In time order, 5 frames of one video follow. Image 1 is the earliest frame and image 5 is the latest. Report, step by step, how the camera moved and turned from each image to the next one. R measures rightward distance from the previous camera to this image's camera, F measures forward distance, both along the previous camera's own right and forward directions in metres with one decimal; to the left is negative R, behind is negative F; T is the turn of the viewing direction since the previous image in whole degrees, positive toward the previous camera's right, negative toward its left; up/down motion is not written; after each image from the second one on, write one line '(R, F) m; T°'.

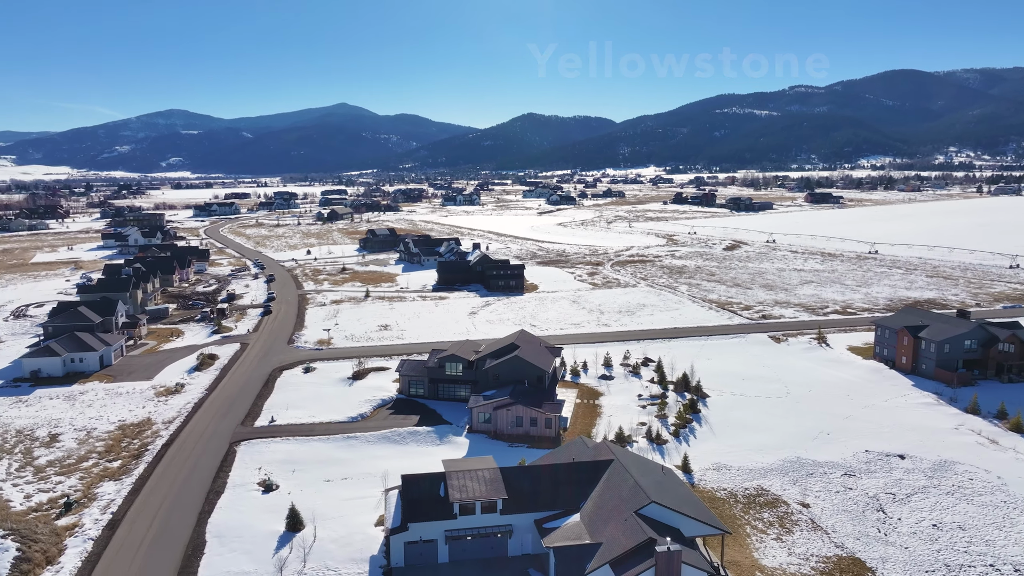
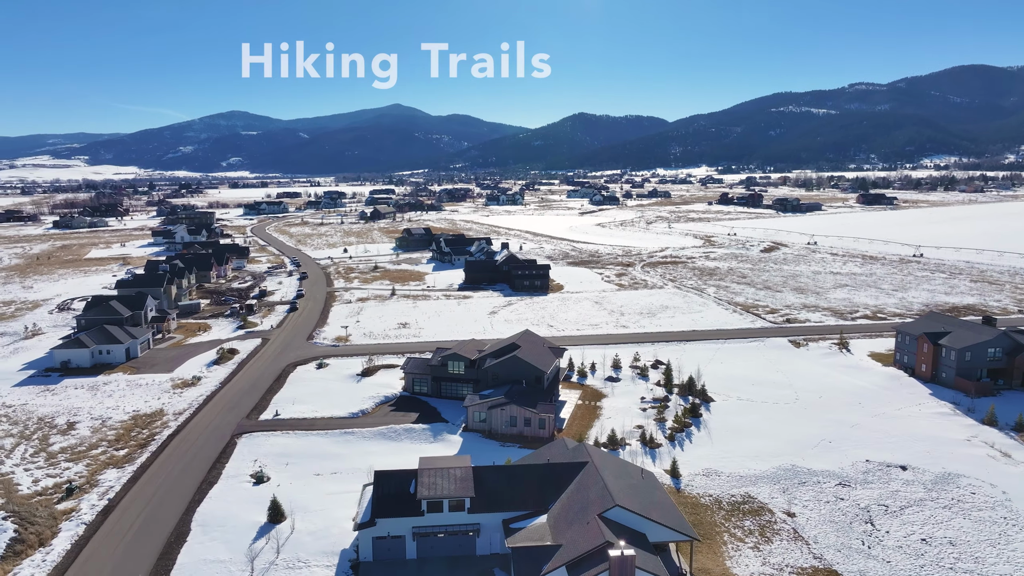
(+1.5, 0.0) m; -4°
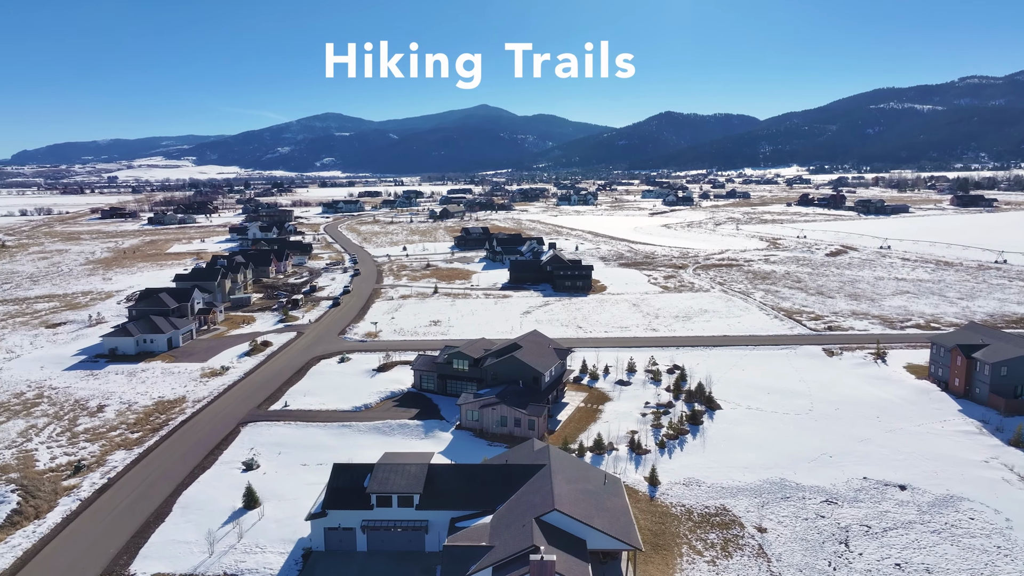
(+2.5, +0.1) m; -7°
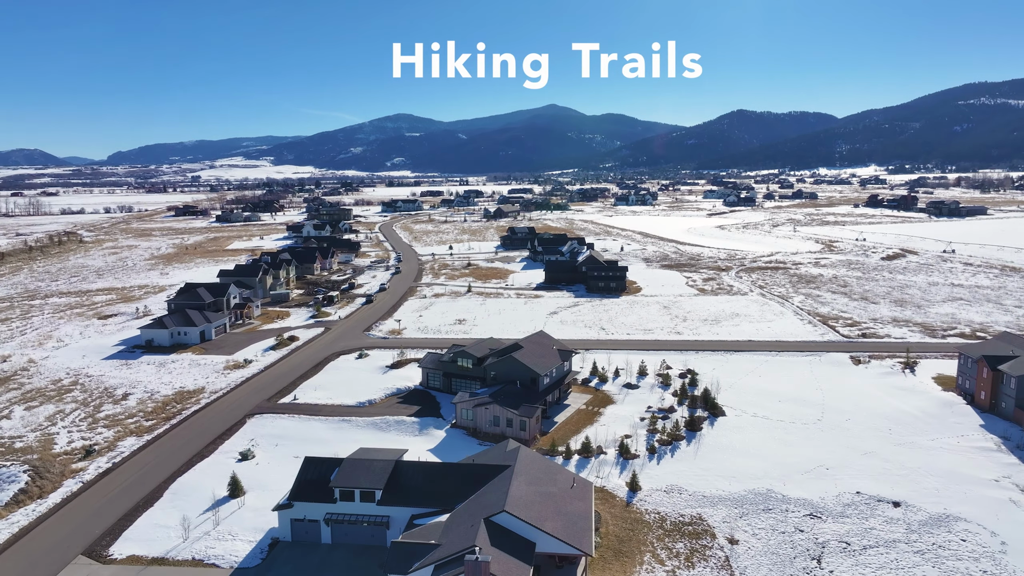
(+2.0, +0.1) m; -5°
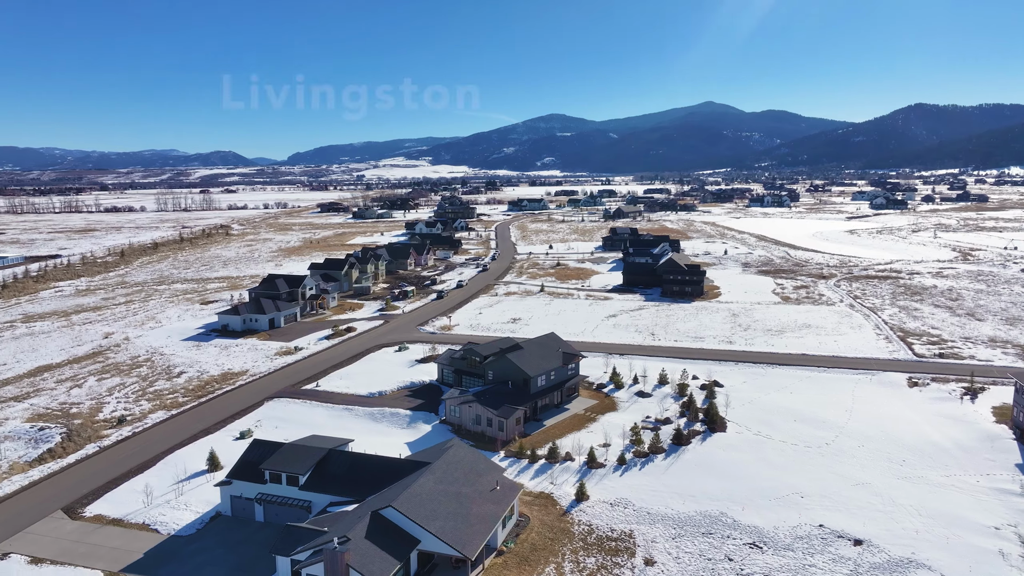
(+4.5, +0.5) m; -12°
